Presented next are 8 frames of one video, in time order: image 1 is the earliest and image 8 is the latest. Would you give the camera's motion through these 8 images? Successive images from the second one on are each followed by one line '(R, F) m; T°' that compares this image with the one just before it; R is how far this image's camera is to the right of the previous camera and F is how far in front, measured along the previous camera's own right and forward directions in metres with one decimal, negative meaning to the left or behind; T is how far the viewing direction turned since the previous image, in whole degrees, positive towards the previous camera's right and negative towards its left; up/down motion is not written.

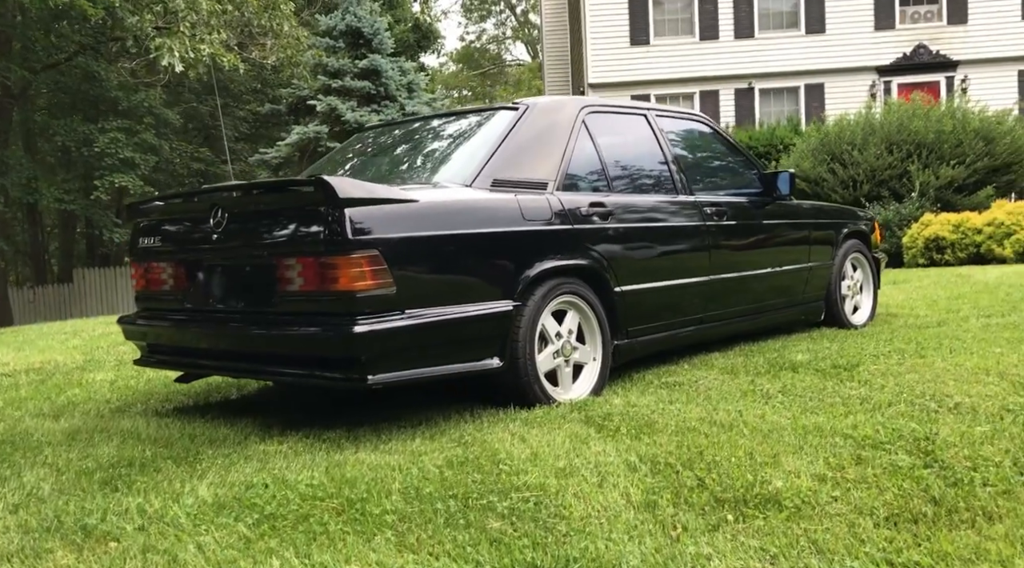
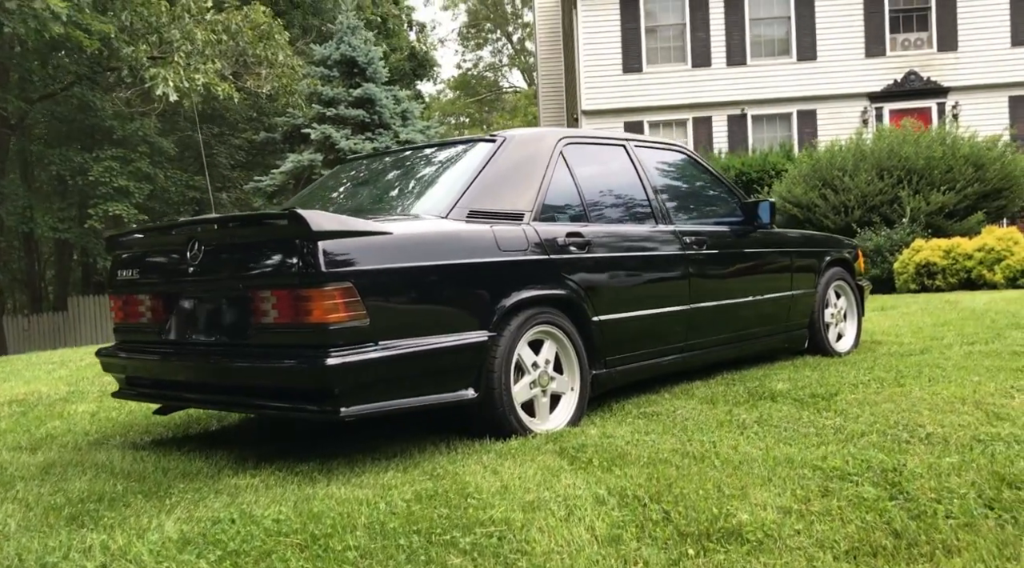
(+0.1, 0.0) m; 0°
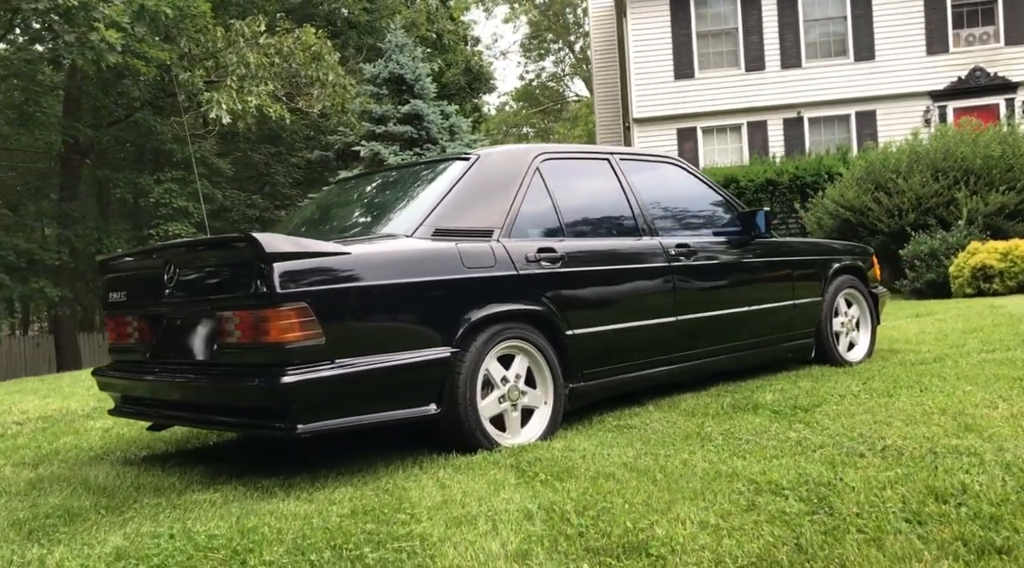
(+0.4, 0.0) m; -4°
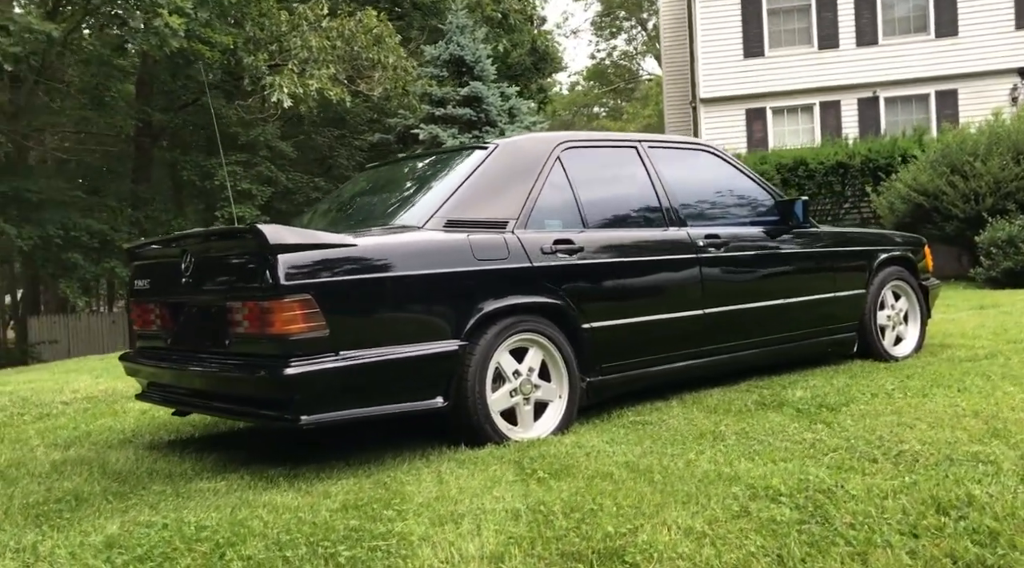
(+0.2, +0.1) m; -4°
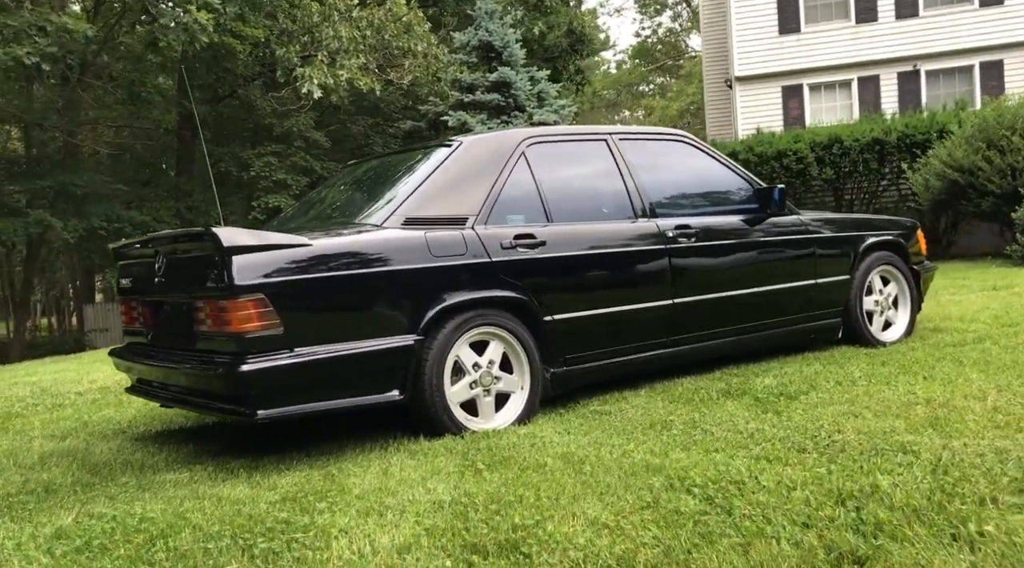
(+0.4, -0.1) m; -3°
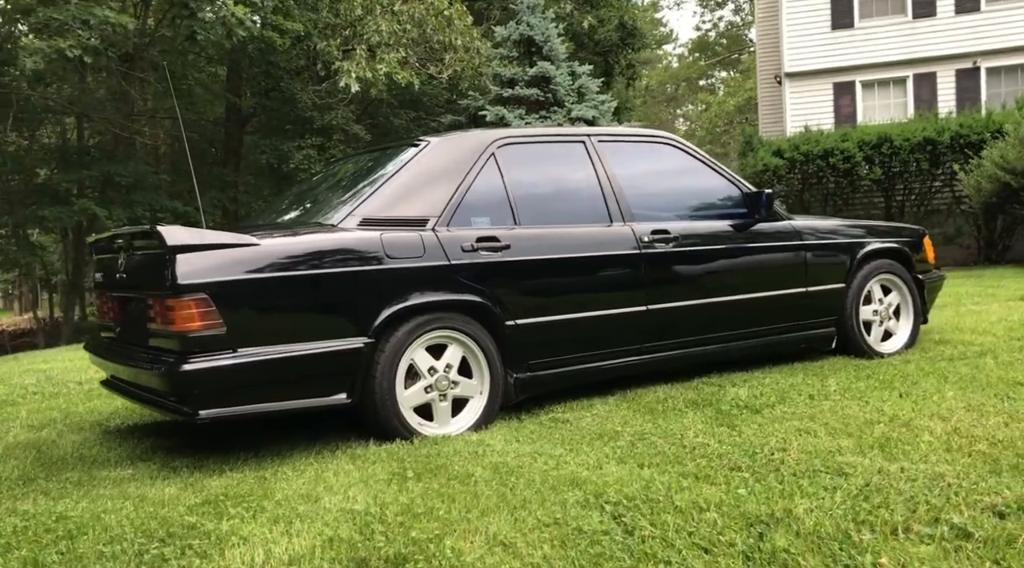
(+0.4, +0.1) m; -3°
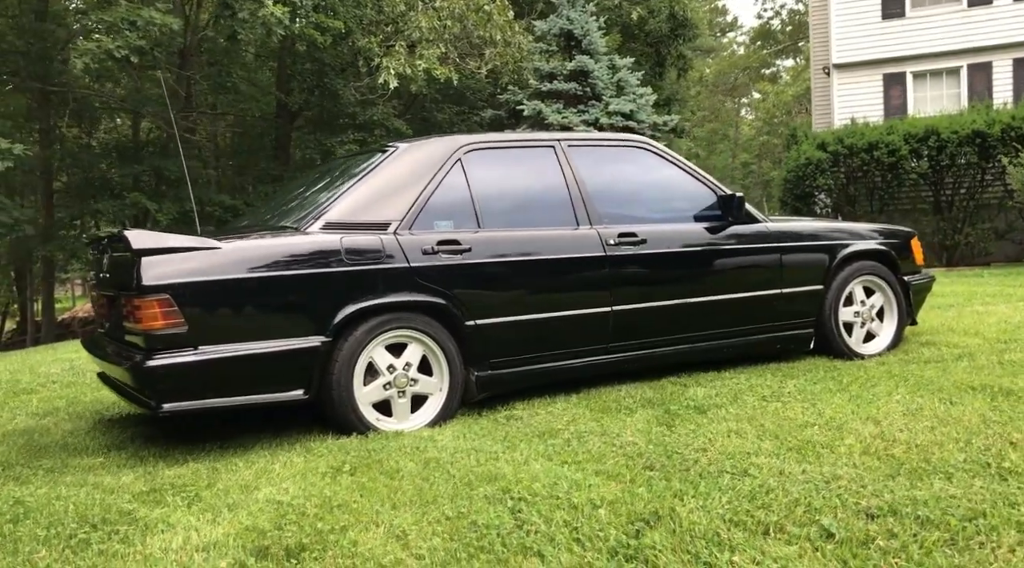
(+0.5, -0.1) m; -4°
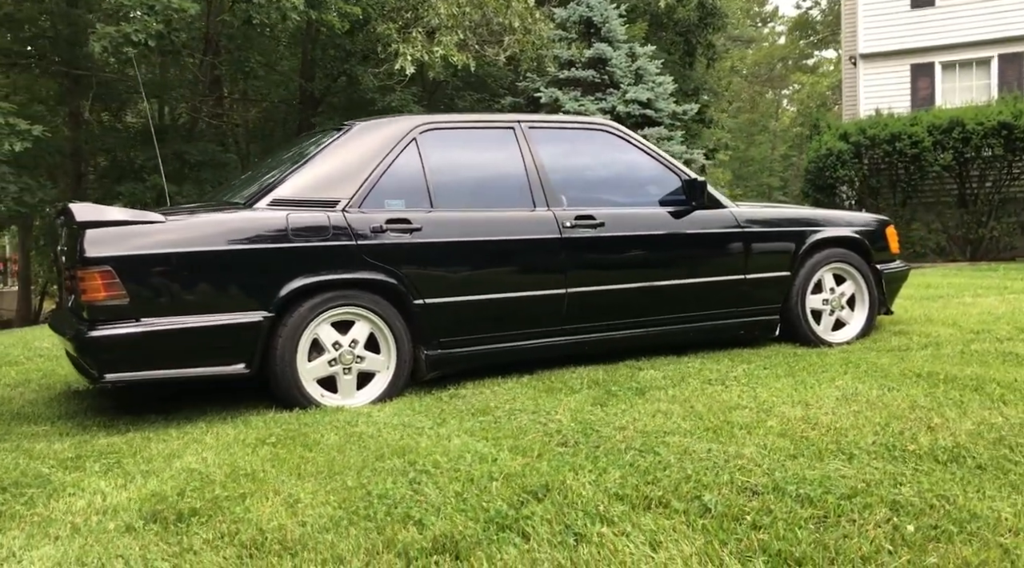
(+0.4, 0.0) m; -2°
